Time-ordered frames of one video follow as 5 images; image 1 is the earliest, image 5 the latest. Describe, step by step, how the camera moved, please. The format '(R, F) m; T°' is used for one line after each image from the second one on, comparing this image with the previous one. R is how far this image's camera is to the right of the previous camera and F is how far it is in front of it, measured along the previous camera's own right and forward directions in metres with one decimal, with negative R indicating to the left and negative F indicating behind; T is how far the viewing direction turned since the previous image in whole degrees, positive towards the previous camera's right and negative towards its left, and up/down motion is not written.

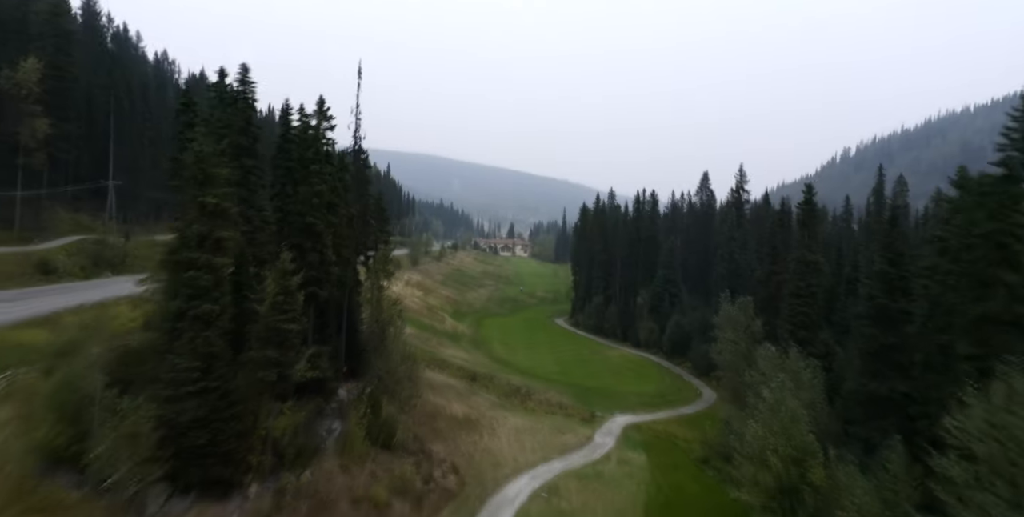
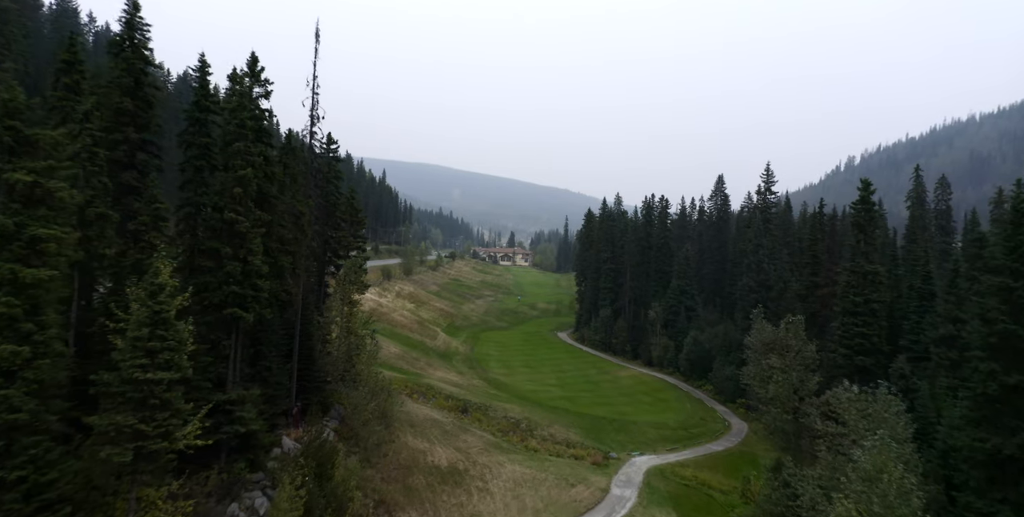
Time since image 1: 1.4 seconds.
(+0.2, +8.0) m; 0°
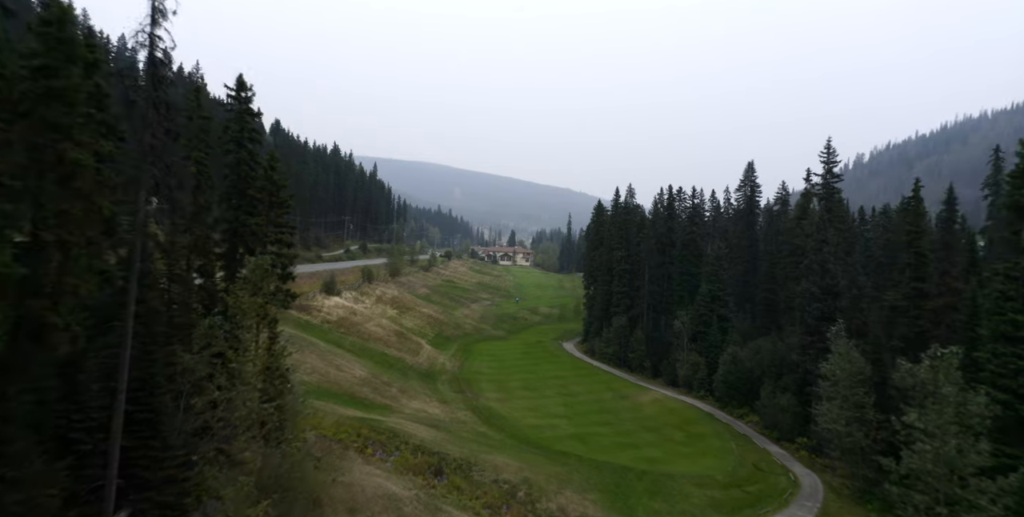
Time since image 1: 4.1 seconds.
(+0.4, +13.0) m; 0°
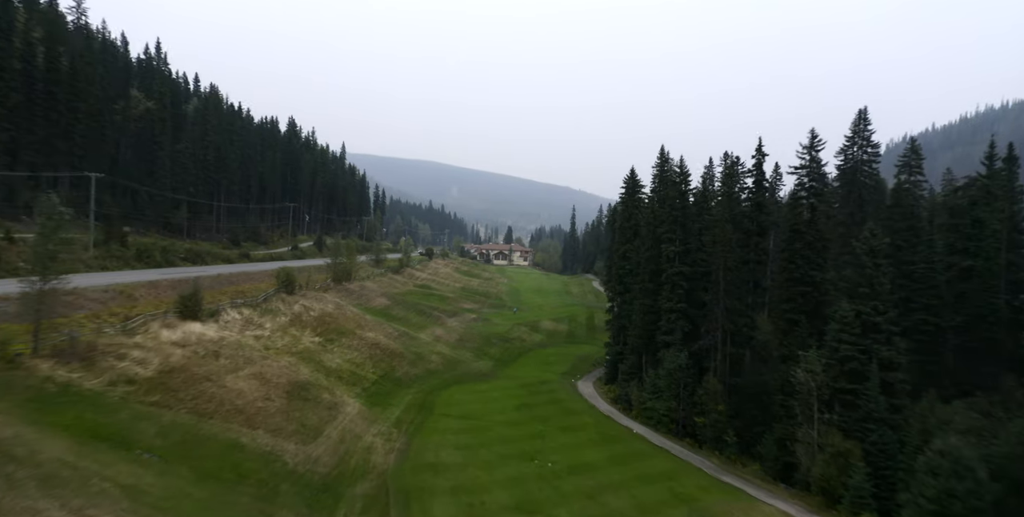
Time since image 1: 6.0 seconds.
(+1.0, +30.0) m; 0°
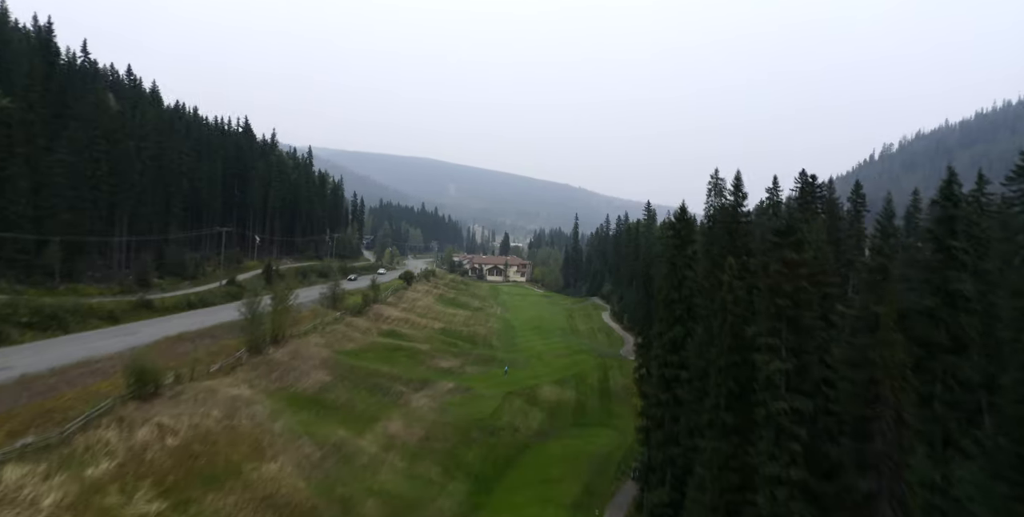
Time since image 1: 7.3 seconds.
(+1.2, +22.3) m; 0°
